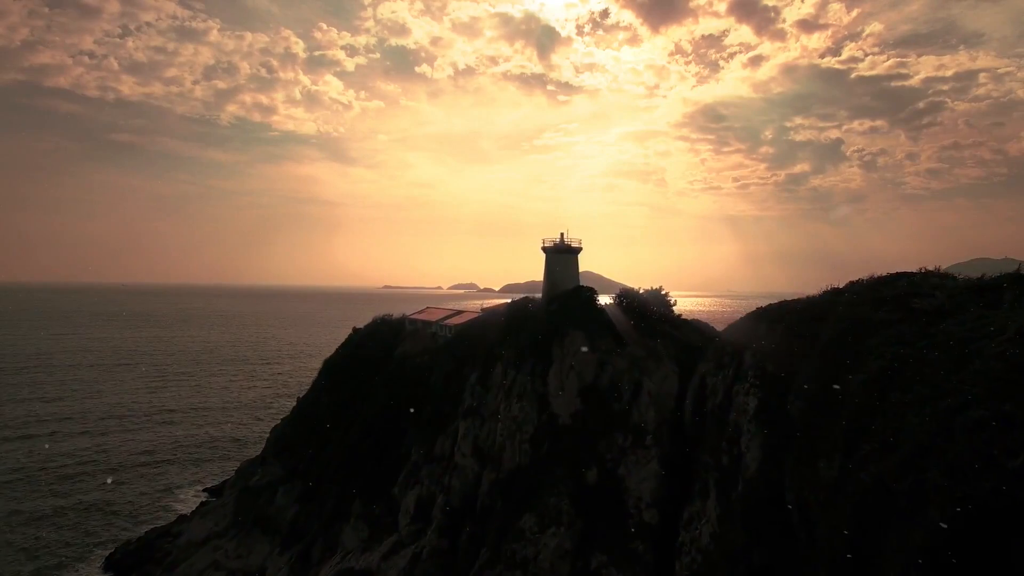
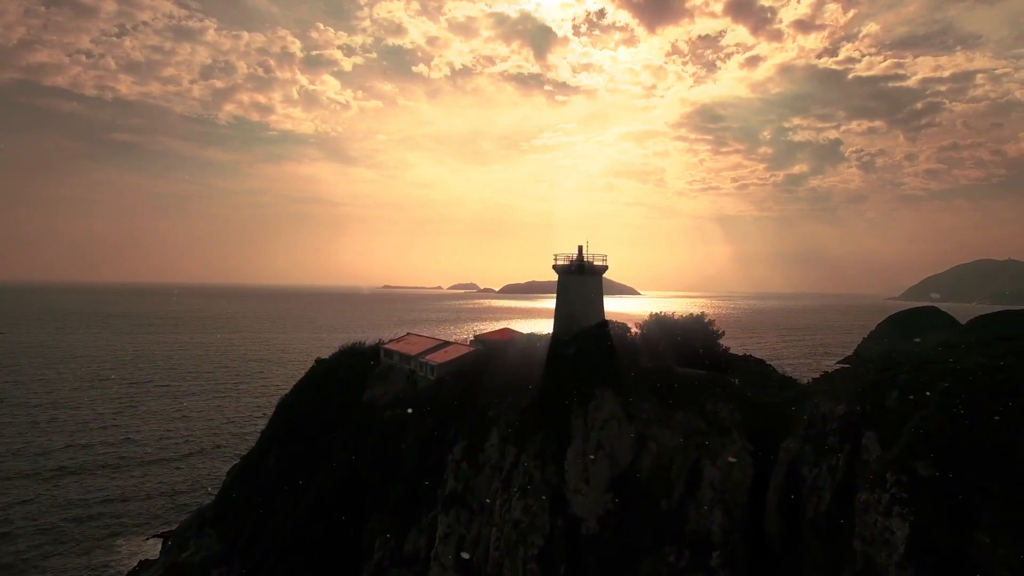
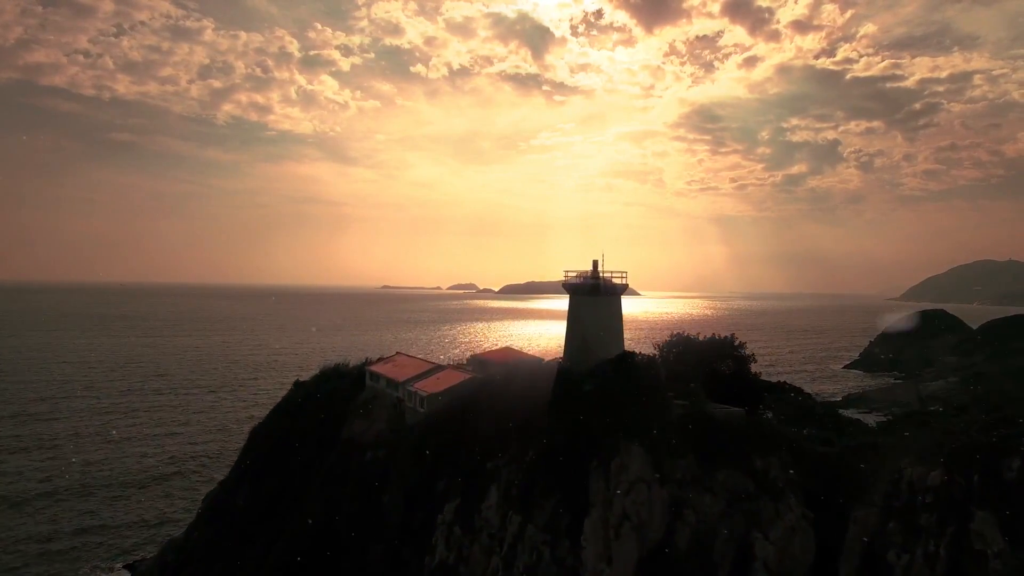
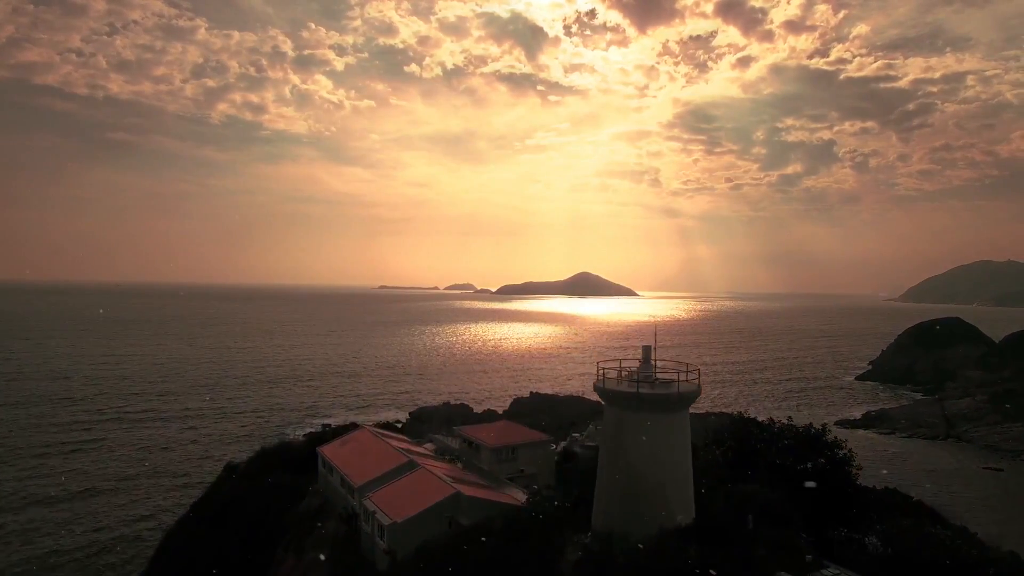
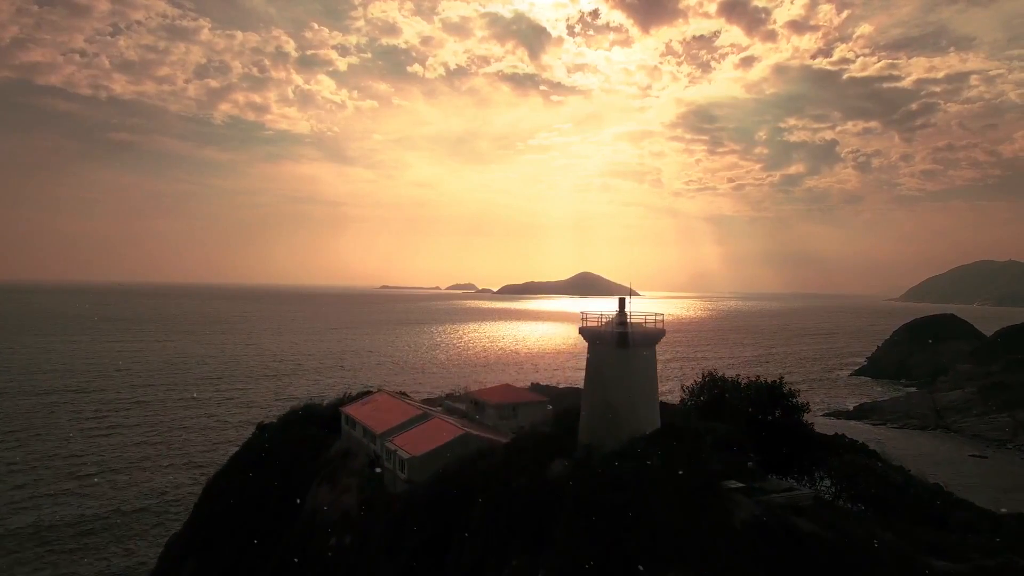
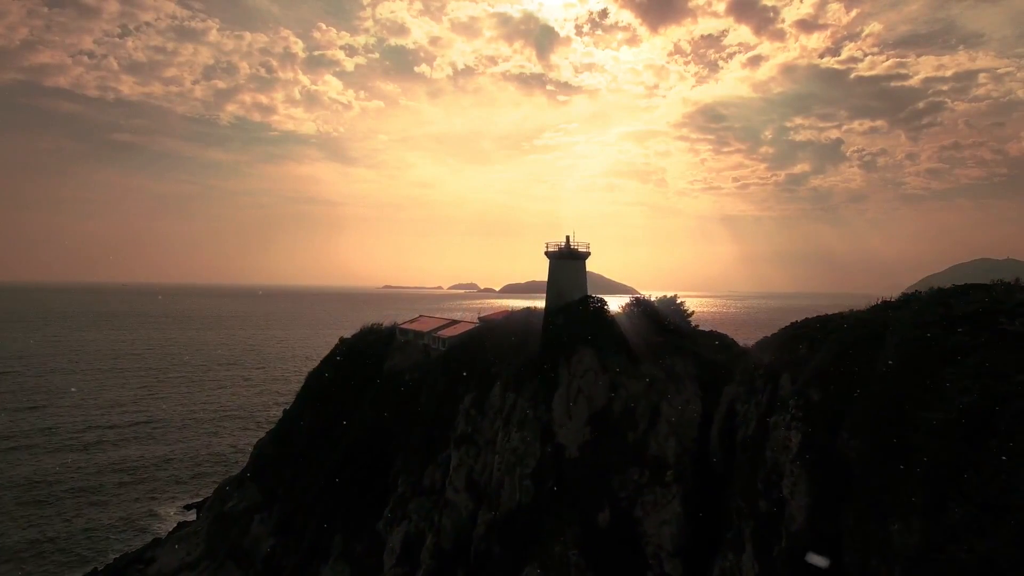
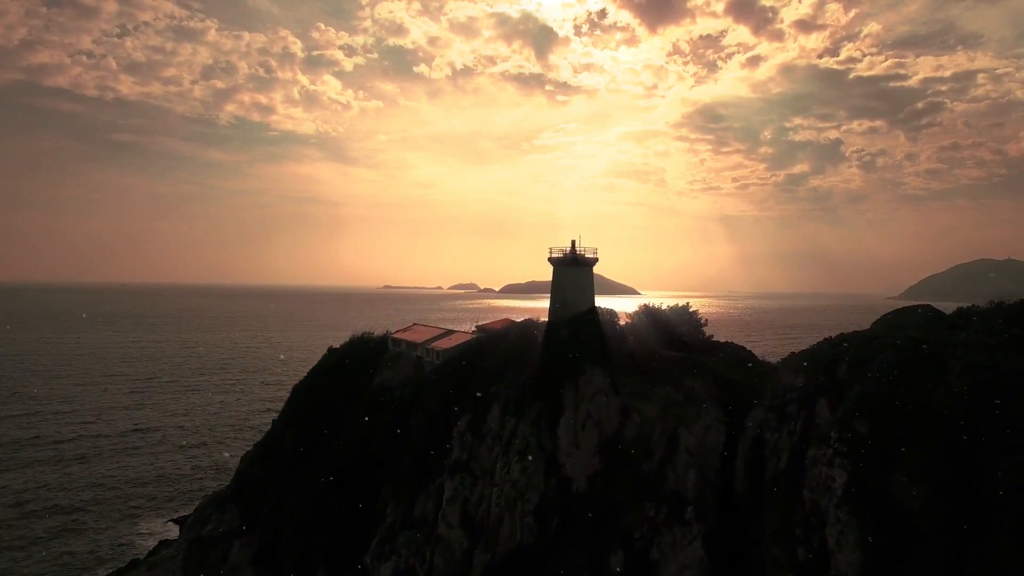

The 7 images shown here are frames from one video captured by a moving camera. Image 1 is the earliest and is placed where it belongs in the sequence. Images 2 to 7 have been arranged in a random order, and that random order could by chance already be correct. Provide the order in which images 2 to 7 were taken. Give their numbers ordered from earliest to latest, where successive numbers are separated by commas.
6, 7, 2, 3, 5, 4
